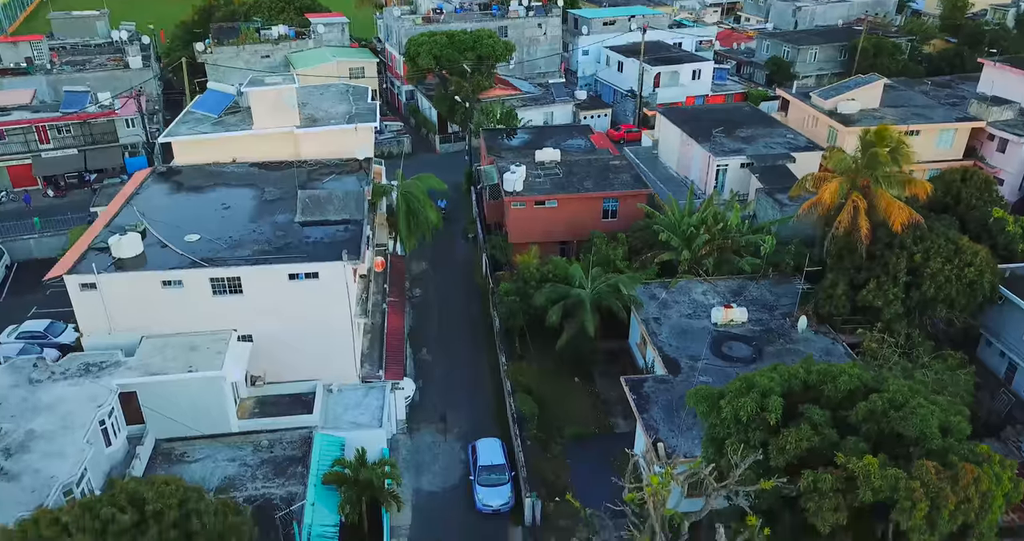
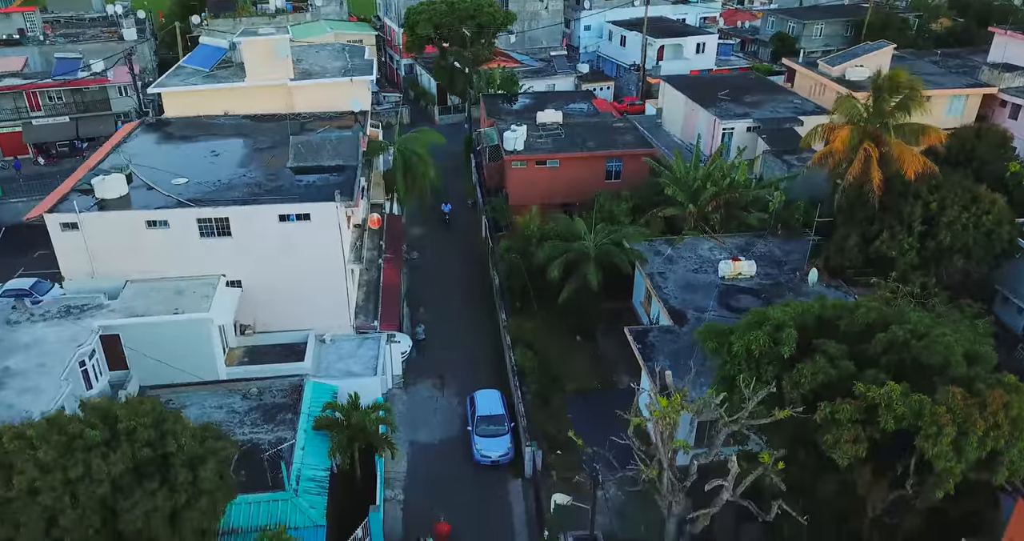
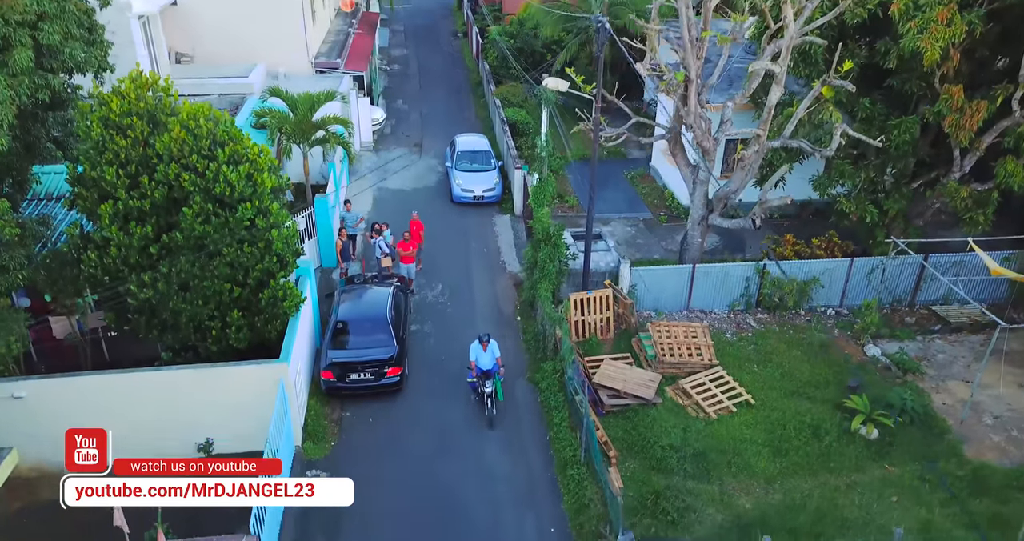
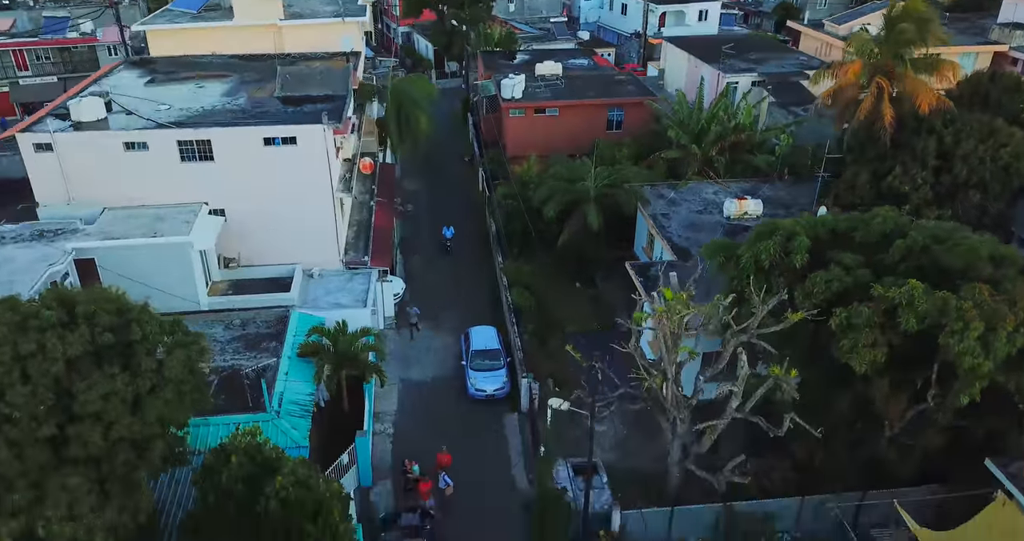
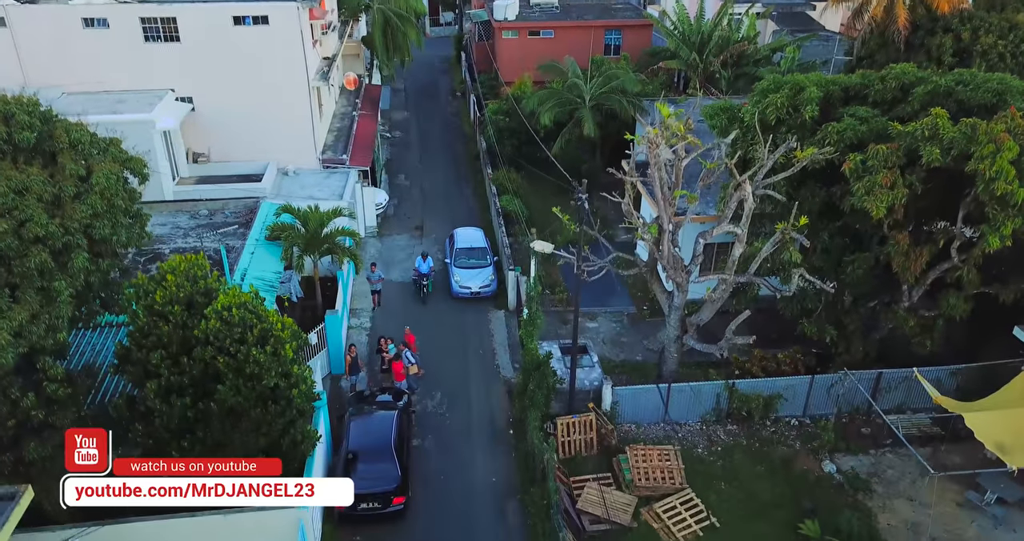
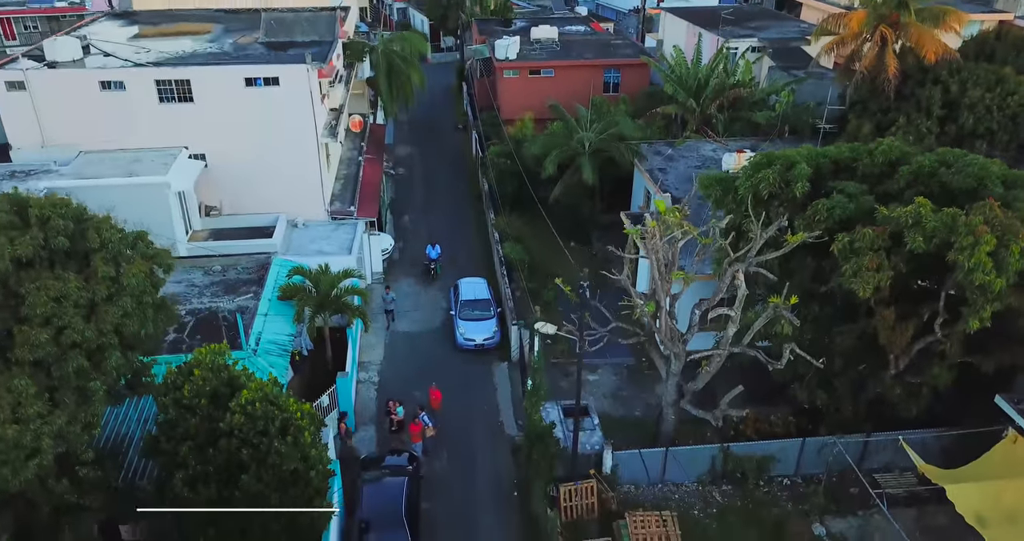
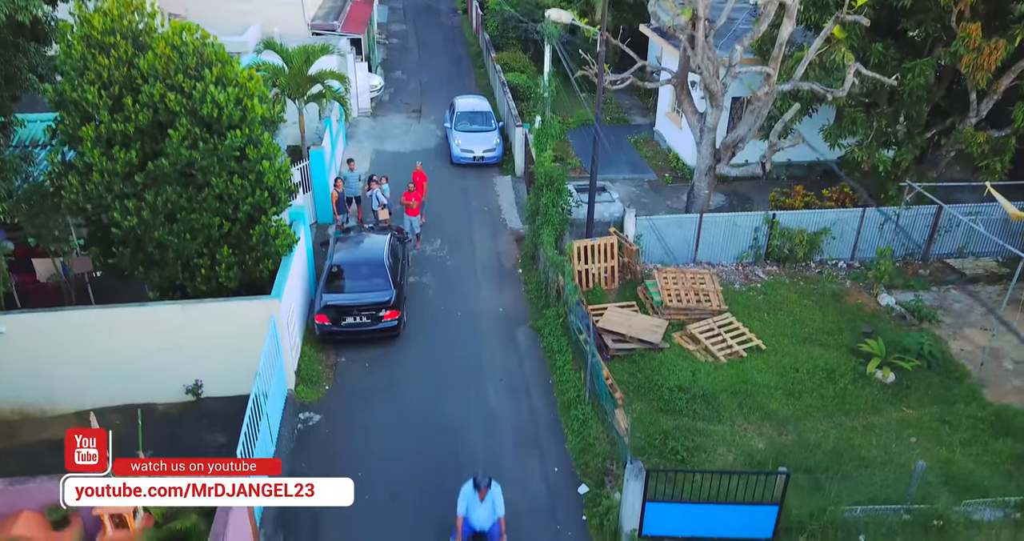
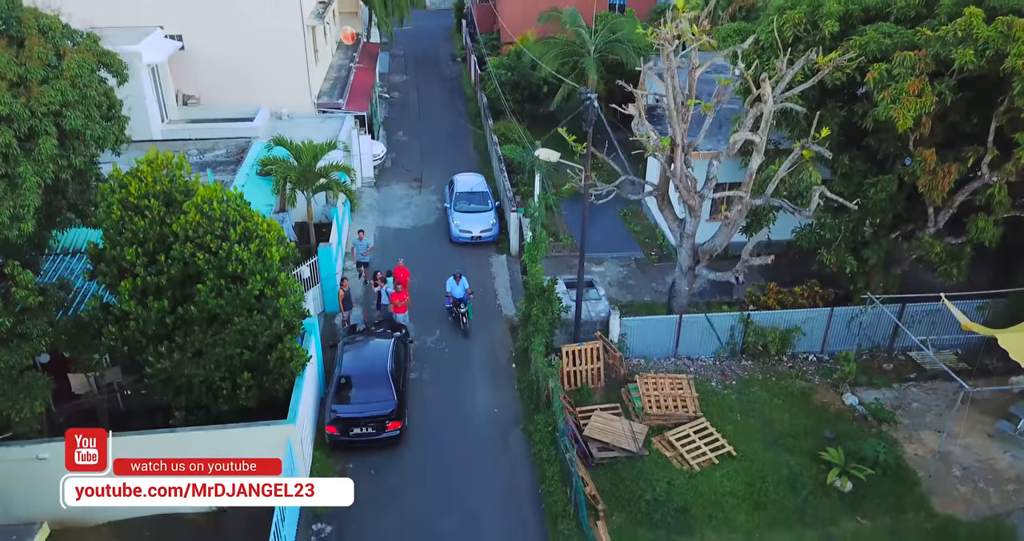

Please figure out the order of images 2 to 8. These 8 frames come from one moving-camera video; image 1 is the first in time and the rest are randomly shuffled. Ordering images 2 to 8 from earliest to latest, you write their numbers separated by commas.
2, 4, 6, 5, 8, 3, 7
